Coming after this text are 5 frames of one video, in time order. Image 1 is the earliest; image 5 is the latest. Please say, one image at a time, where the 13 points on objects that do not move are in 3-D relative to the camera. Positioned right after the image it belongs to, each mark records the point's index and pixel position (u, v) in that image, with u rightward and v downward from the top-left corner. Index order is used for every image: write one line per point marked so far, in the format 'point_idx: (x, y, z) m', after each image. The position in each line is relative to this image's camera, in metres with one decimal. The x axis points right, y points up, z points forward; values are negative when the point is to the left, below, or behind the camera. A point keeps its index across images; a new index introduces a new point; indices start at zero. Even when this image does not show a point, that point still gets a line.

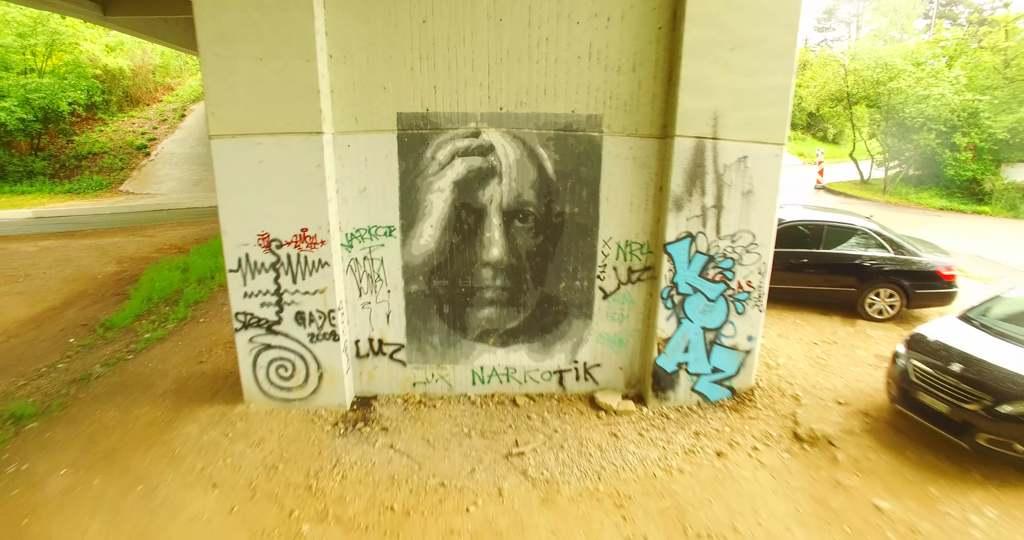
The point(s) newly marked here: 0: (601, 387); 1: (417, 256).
0: (+0.8, -1.1, +5.4) m
1: (-0.8, +0.1, +5.1) m
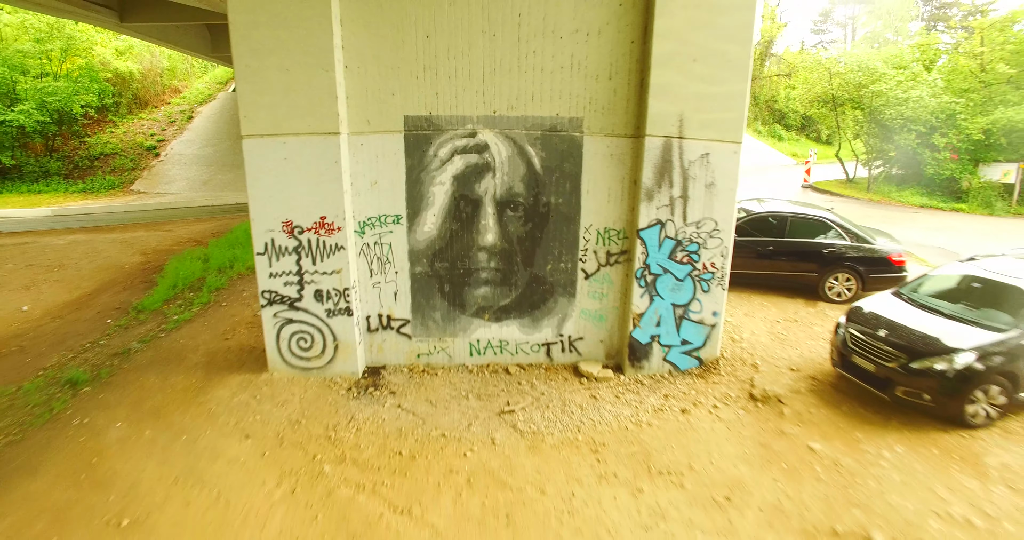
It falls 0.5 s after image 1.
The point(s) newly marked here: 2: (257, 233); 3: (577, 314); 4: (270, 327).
0: (+0.7, -0.9, +6.1) m
1: (-0.9, +0.3, +5.8) m
2: (-2.4, +0.3, +5.5) m
3: (+0.7, -0.4, +6.0) m
4: (-2.4, -0.6, +5.8) m
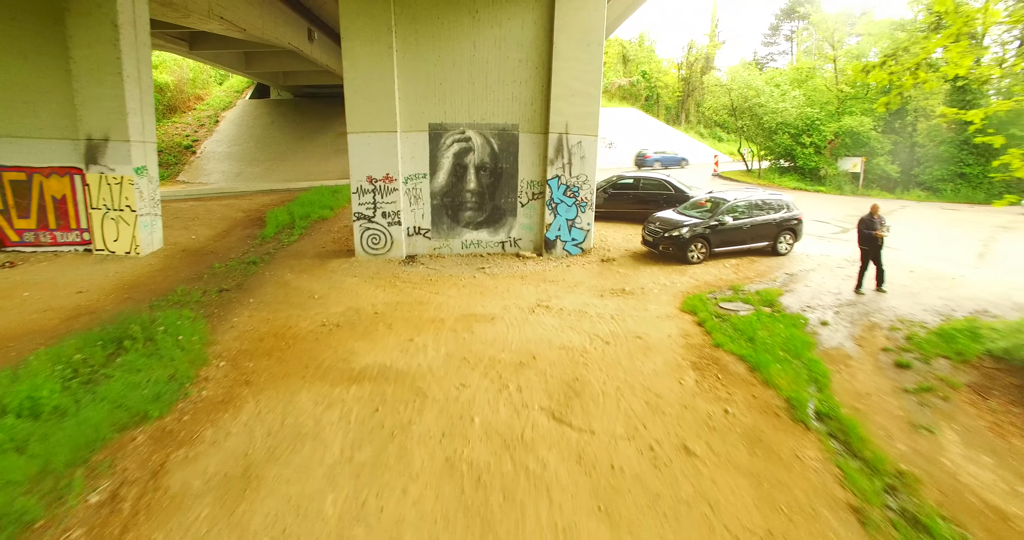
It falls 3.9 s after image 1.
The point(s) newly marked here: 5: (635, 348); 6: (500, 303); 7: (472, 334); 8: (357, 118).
0: (+0.2, +0.4, +11.5) m
1: (-1.4, +1.6, +11.2) m
2: (-2.9, +1.6, +10.9) m
3: (+0.1, +0.9, +11.4) m
4: (-2.9, +0.7, +11.1) m
5: (+1.5, -0.9, +7.0) m
6: (-0.2, -0.5, +8.8) m
7: (-0.5, -0.8, +7.5) m
8: (-2.8, +2.7, +10.6) m
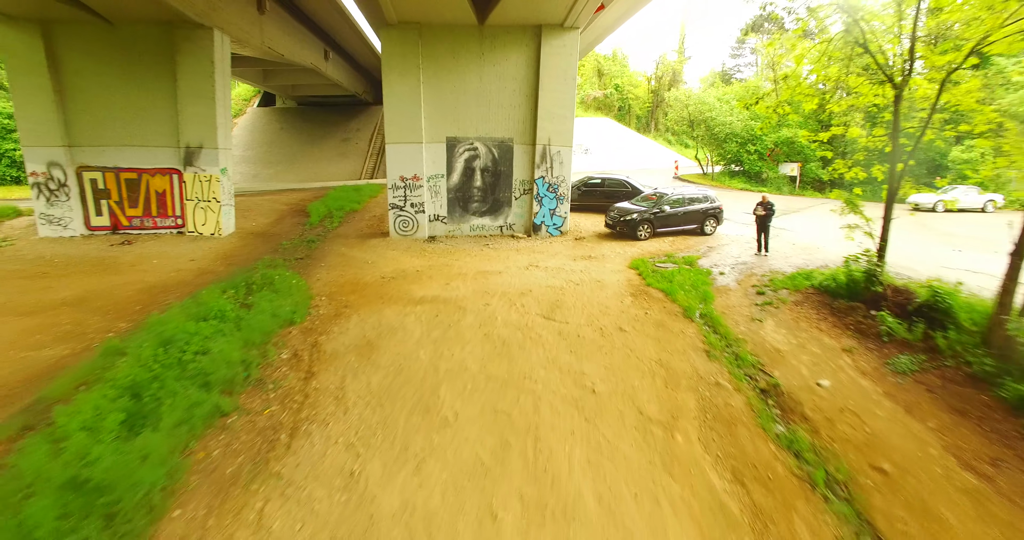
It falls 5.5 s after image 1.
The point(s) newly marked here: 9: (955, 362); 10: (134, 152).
0: (+0.1, +1.0, +15.2) m
1: (-1.5, +2.2, +14.8) m
2: (-3.0, +2.2, +14.4) m
3: (0.0, +1.4, +15.1) m
4: (-3.0, +1.3, +14.7) m
5: (+1.5, -0.3, +10.7) m
6: (-0.2, +0.1, +12.4) m
7: (-0.5, -0.2, +11.1) m
8: (-2.9, +3.3, +14.1) m
9: (+5.4, -1.1, +7.2) m
10: (-9.2, +2.9, +14.2) m
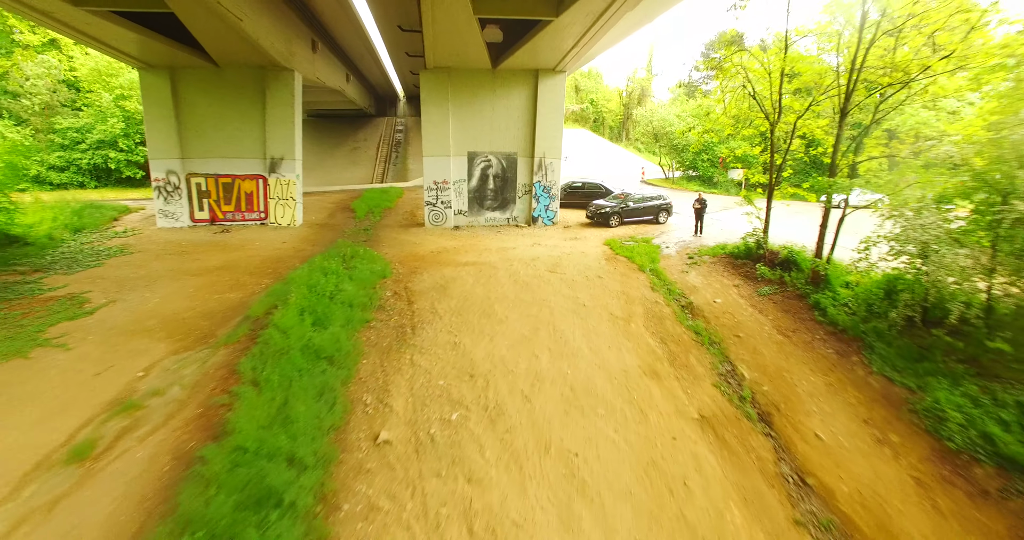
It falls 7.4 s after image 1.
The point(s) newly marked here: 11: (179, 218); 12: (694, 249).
0: (+0.2, +1.6, +20.1) m
1: (-1.4, +2.8, +19.6) m
2: (-2.9, +2.8, +19.2) m
3: (+0.2, +2.1, +20.0) m
4: (-2.9, +1.9, +19.5) m
5: (+1.9, +0.4, +15.6) m
6: (+0.1, +0.7, +17.3) m
7: (-0.1, +0.5, +16.0) m
8: (-2.7, +3.9, +18.9) m
9: (+5.9, -0.4, +12.3) m
10: (-9.0, +3.4, +18.7) m
11: (-10.7, +1.7, +18.8) m
12: (+5.0, +0.6, +15.9) m
